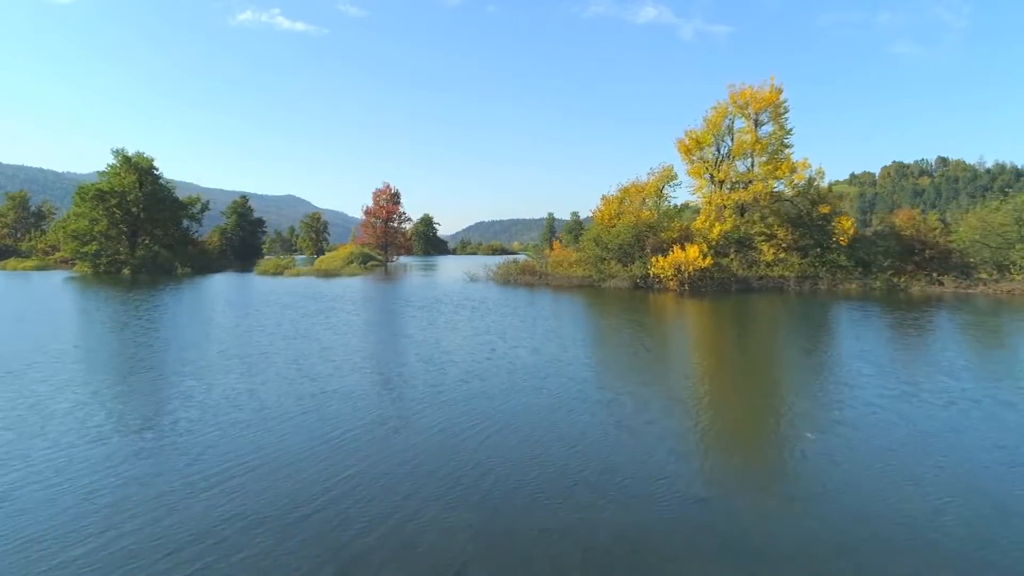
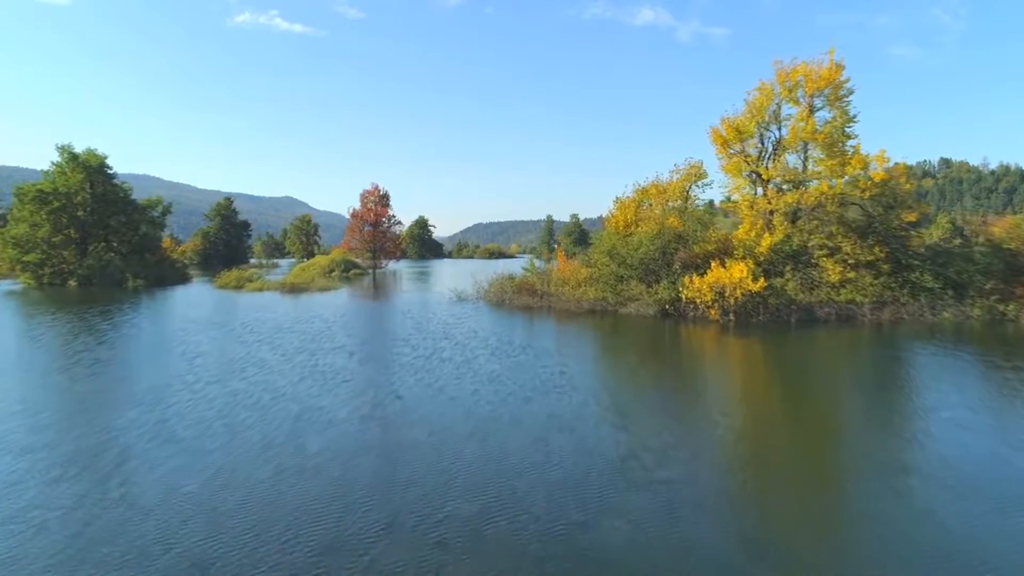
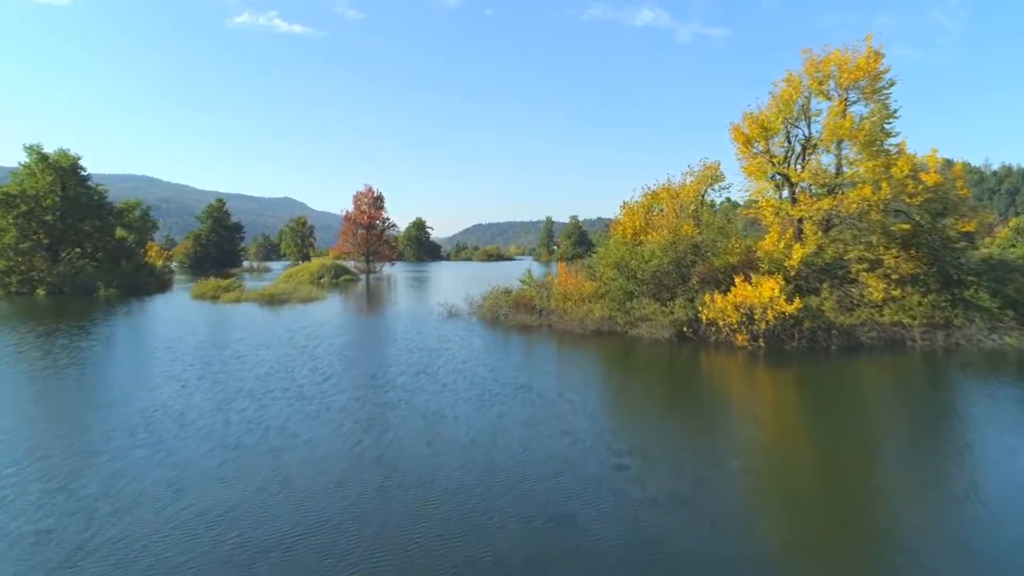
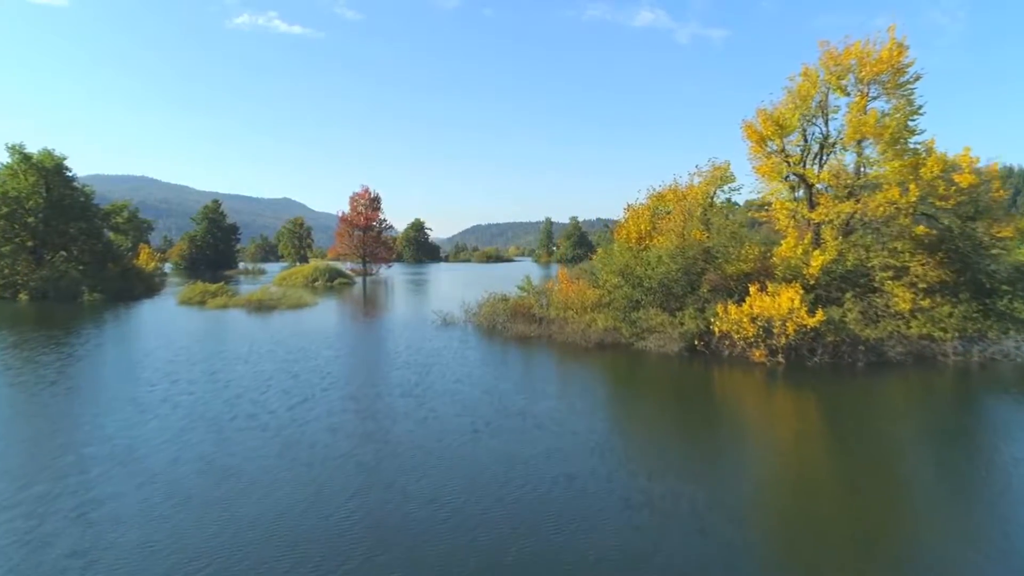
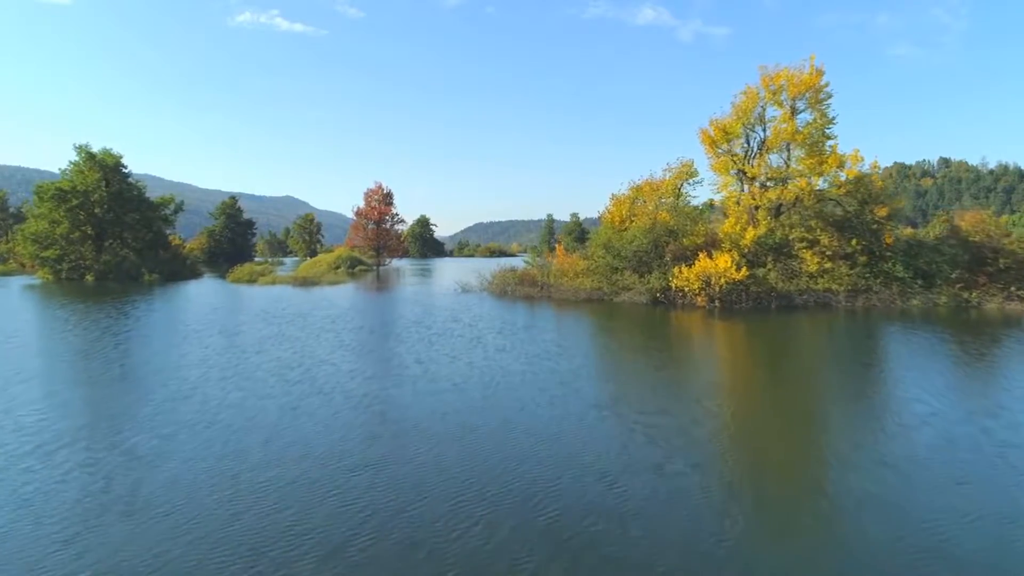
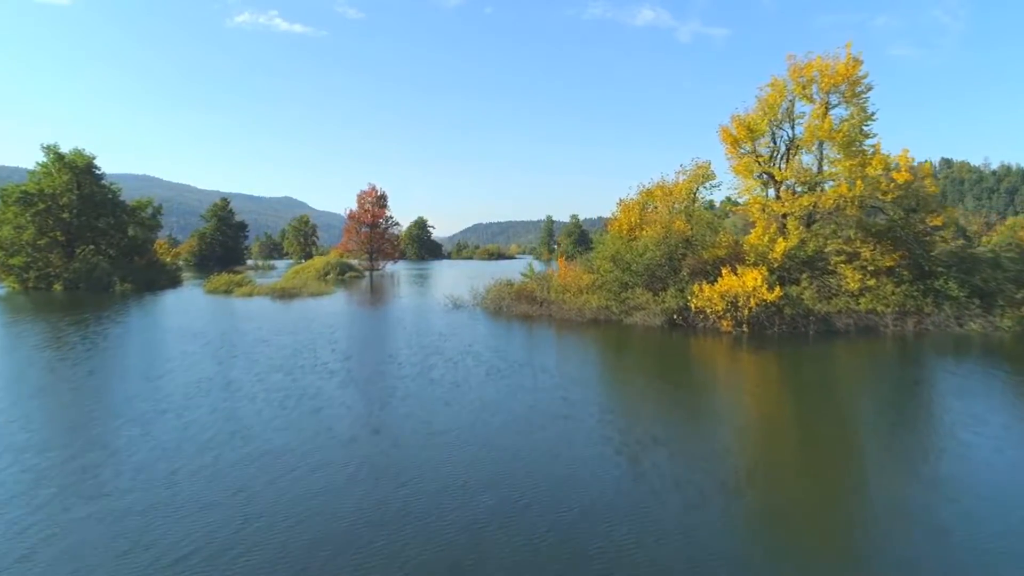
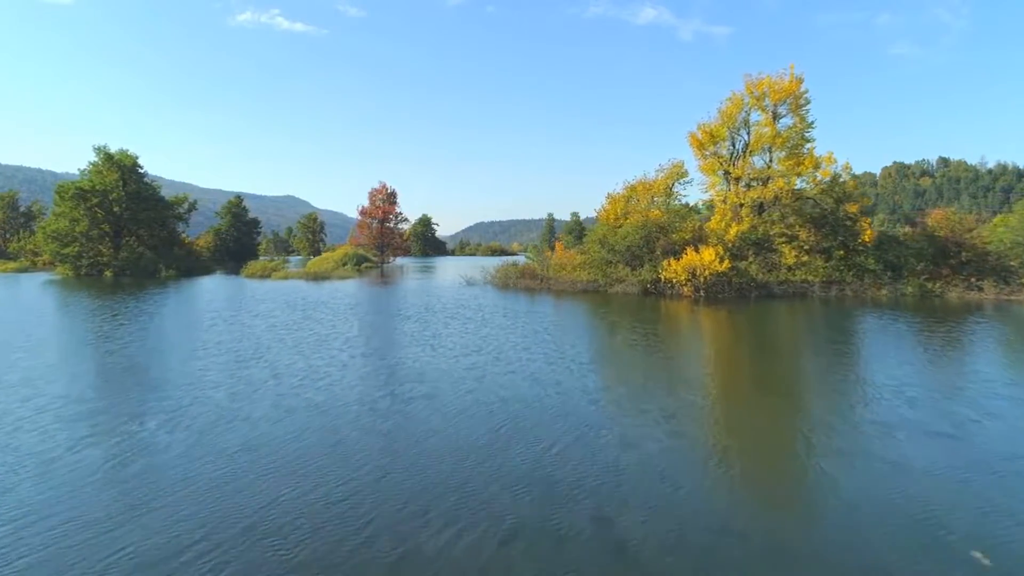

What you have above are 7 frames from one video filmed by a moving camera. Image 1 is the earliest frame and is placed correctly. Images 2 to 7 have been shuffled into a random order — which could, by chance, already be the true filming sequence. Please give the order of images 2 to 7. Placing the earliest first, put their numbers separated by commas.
7, 5, 2, 6, 3, 4
